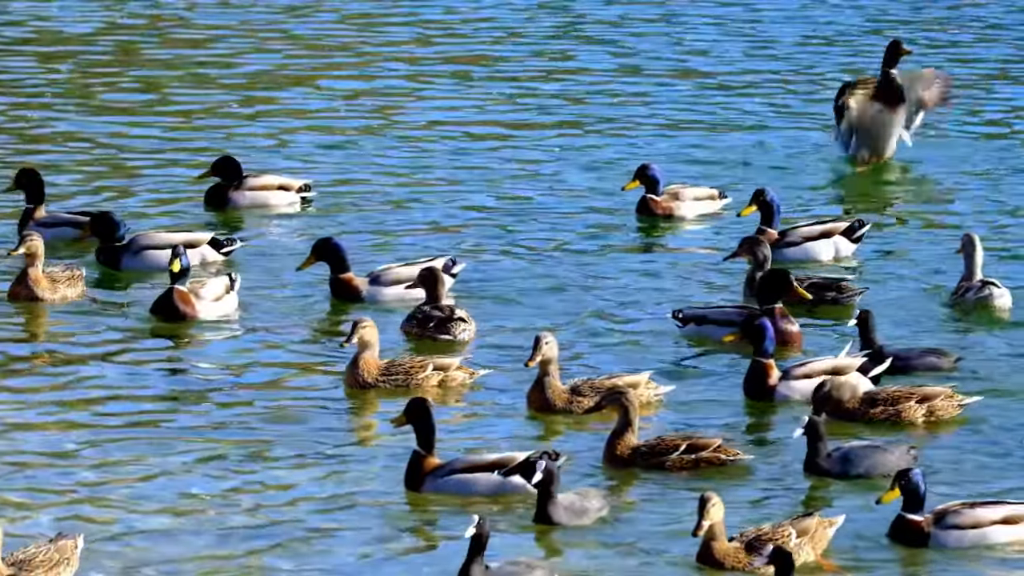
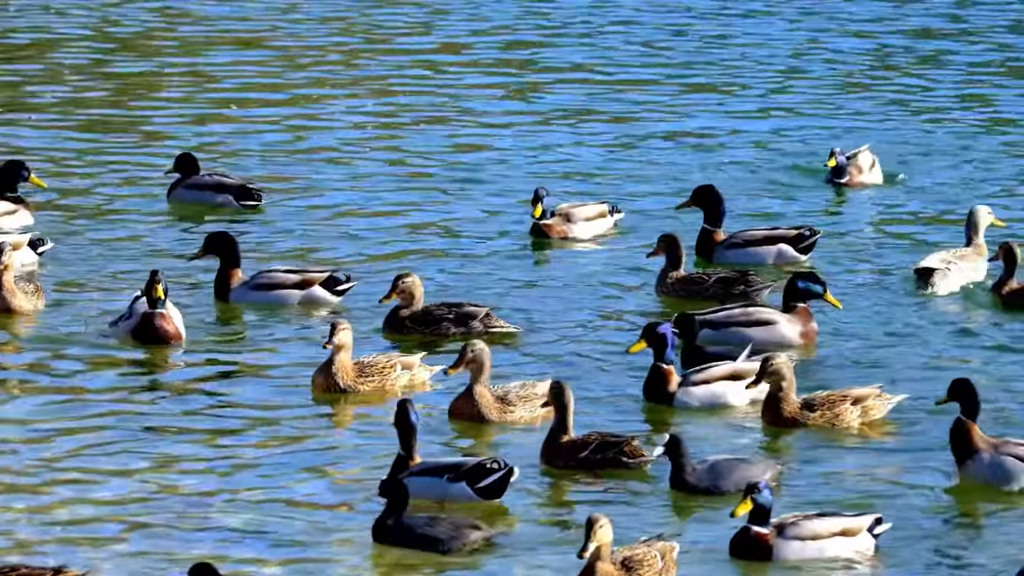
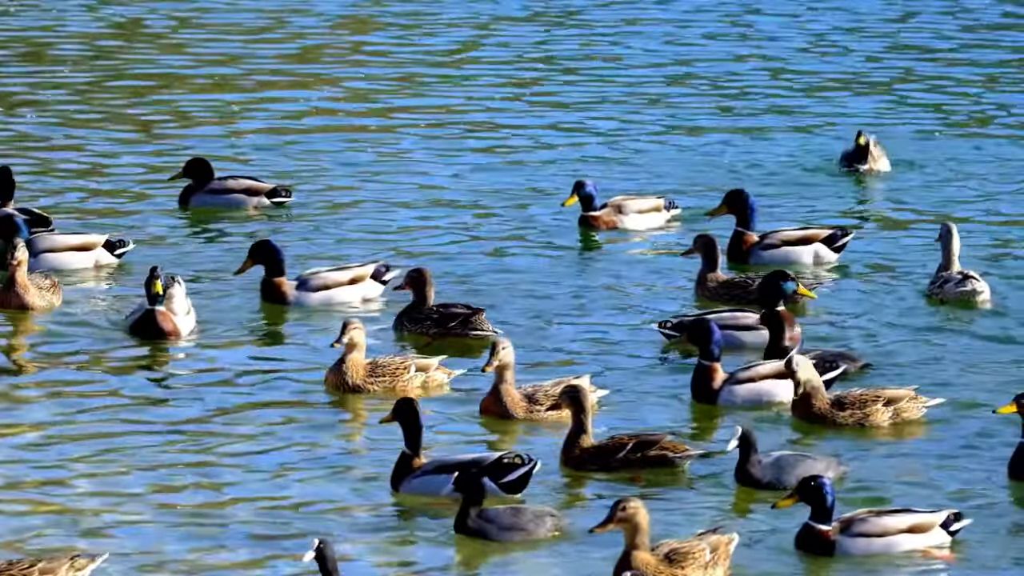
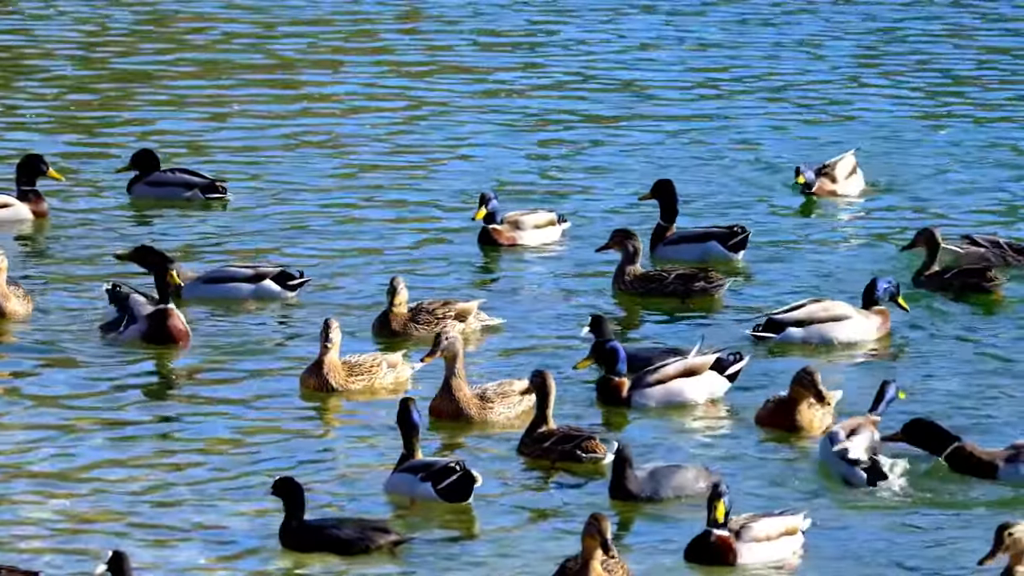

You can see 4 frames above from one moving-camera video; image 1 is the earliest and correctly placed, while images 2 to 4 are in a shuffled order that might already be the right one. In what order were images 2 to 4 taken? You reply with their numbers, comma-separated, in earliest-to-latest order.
3, 2, 4
